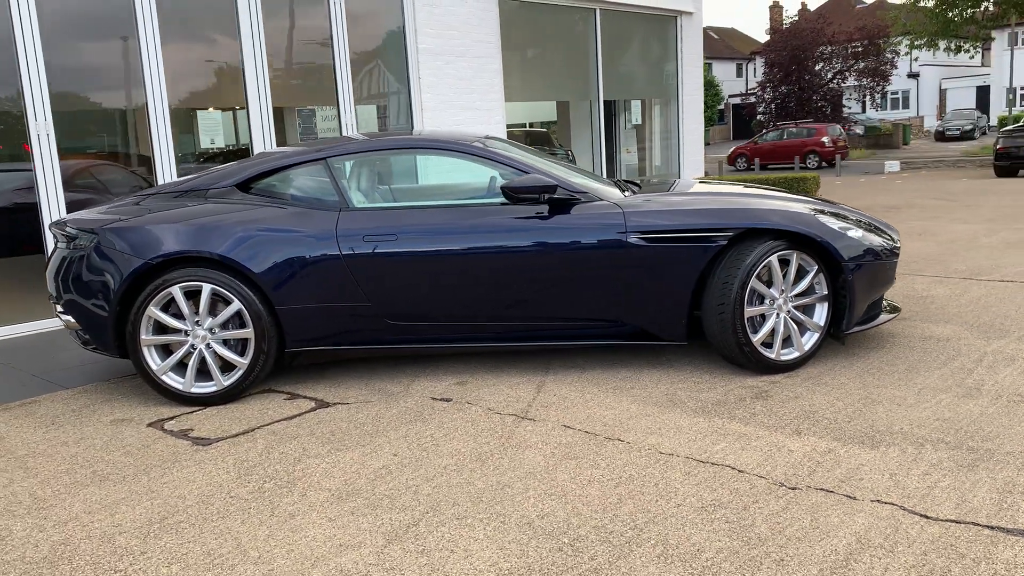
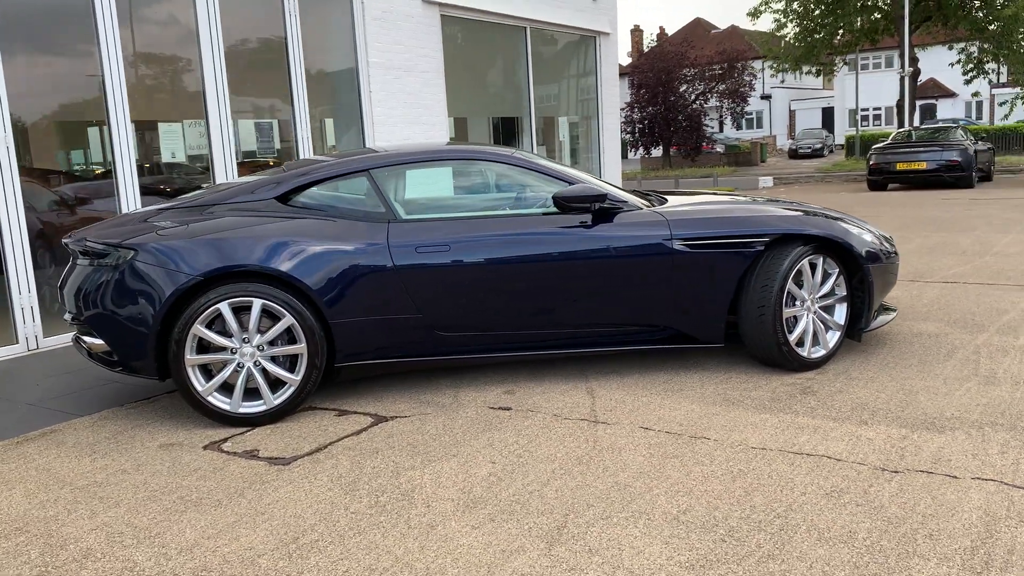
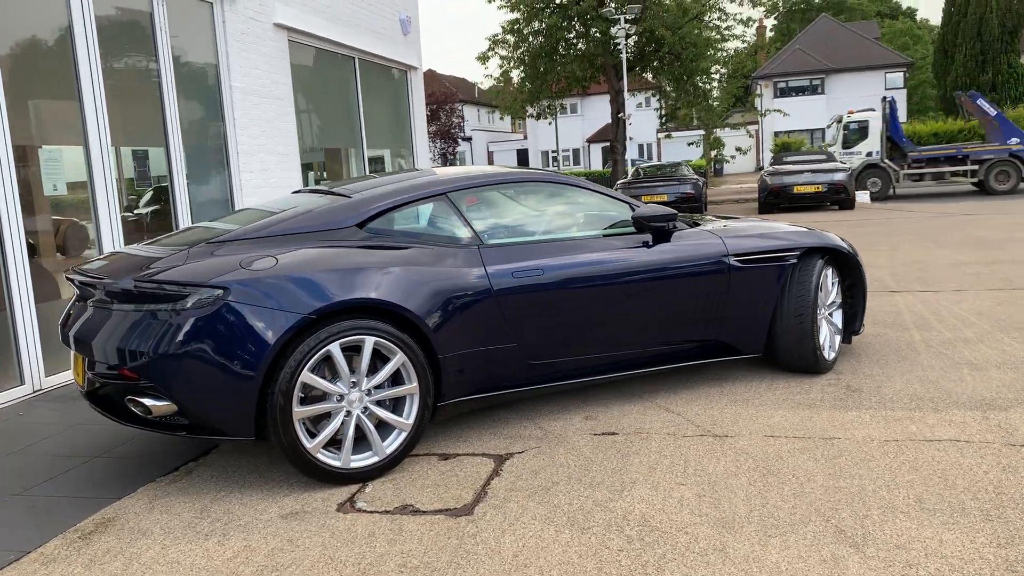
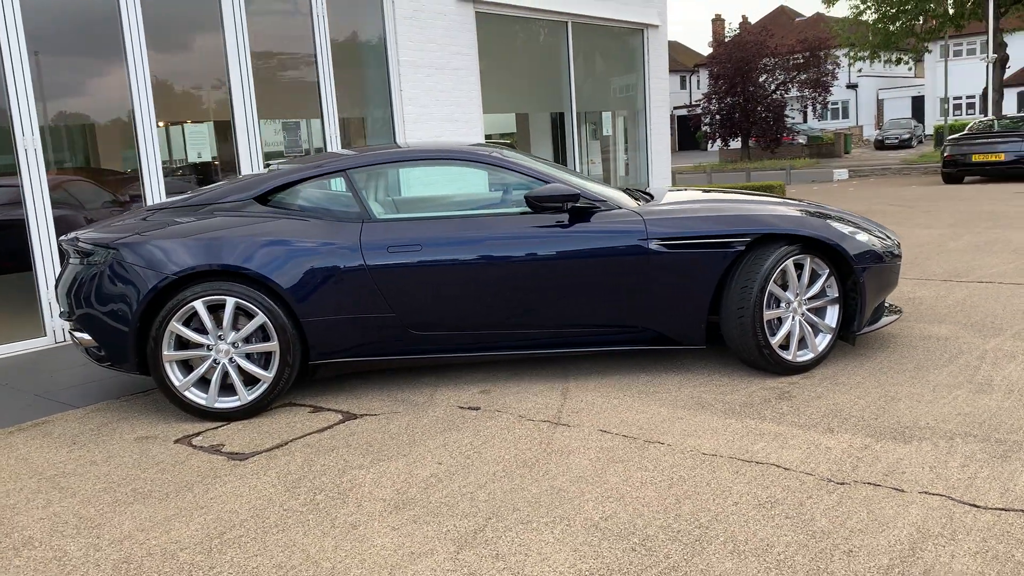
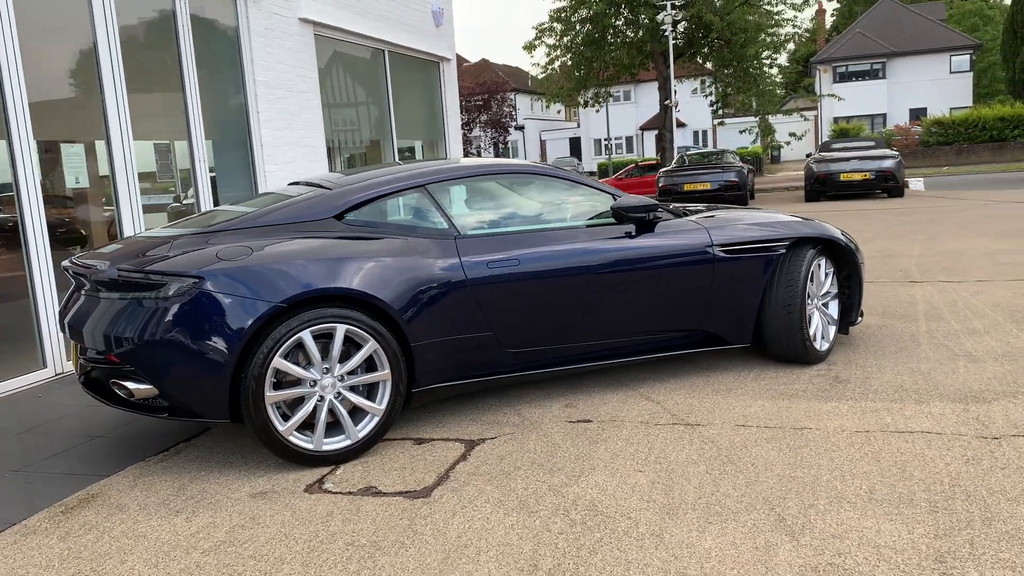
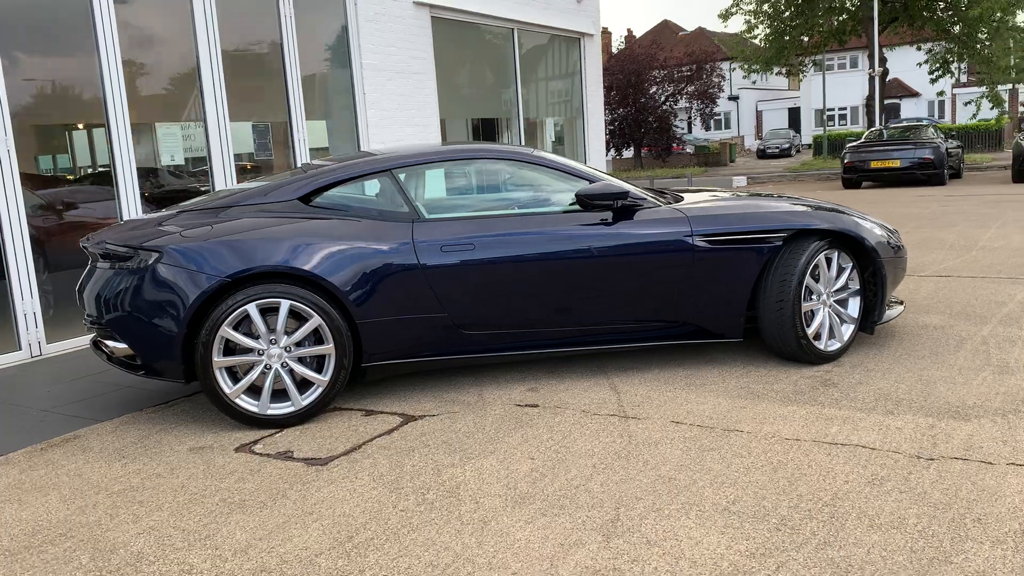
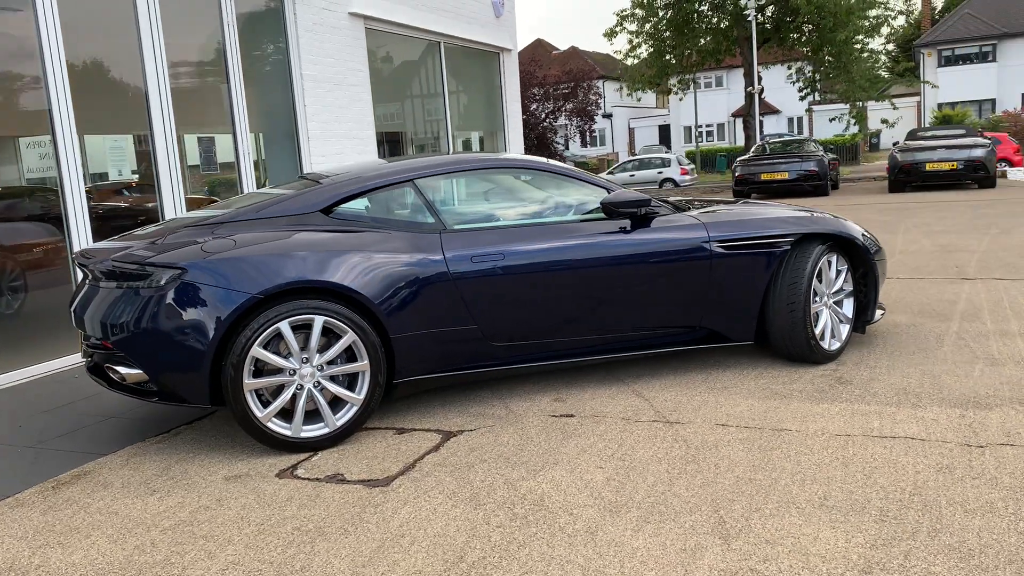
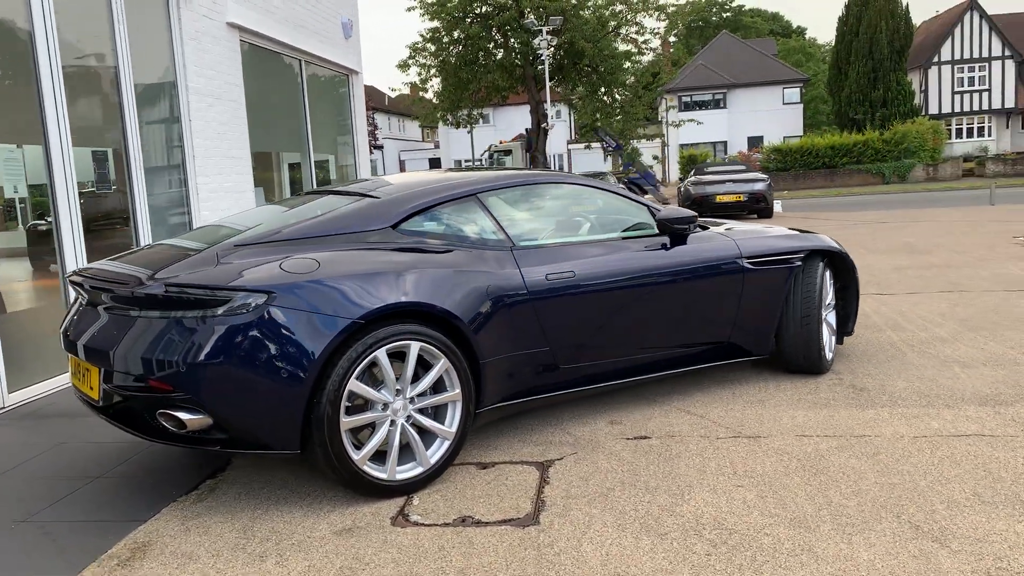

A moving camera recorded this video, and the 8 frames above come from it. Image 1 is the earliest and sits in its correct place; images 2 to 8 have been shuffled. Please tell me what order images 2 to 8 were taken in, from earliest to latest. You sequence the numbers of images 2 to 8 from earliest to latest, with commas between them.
4, 2, 6, 7, 5, 3, 8
